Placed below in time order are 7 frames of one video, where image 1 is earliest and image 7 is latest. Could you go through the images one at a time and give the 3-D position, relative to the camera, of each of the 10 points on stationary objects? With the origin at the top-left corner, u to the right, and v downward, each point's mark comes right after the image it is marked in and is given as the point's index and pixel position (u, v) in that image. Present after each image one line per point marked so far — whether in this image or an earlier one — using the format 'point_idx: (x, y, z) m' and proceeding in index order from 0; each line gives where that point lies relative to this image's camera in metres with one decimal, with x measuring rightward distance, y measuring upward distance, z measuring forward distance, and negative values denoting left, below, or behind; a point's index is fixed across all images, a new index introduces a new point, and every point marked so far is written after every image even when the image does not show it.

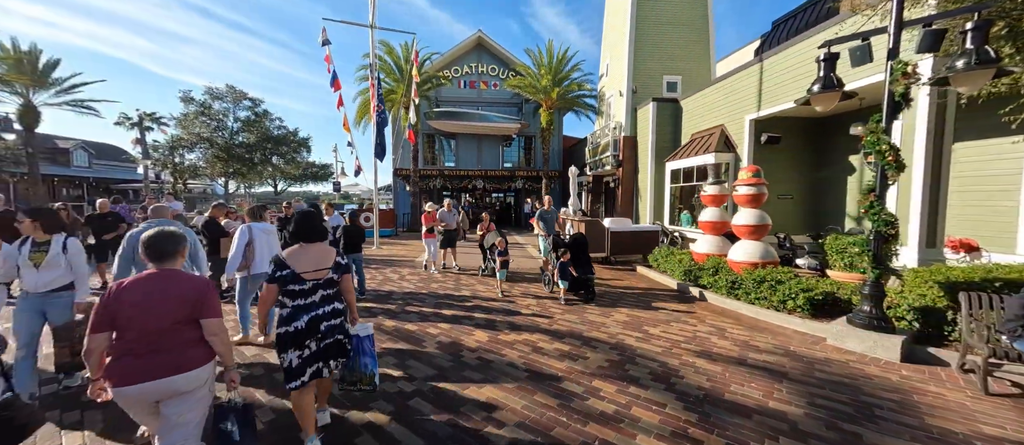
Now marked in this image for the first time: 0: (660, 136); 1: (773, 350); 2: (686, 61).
0: (+5.6, +3.2, +14.5) m
1: (+3.0, -1.5, +4.4) m
2: (+7.1, +6.7, +16.0) m
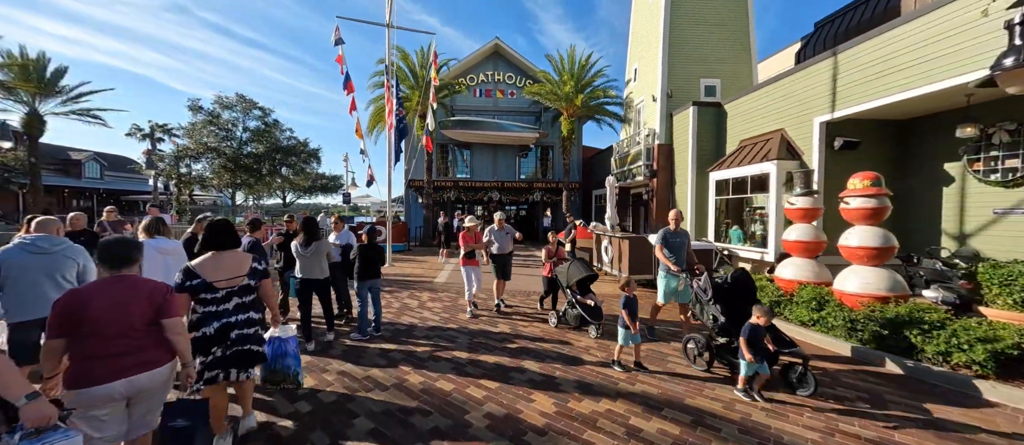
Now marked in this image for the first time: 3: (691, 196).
0: (+6.5, +2.7, +13.1) m
1: (+3.7, -1.7, +3.0) m
2: (+8.1, +6.1, +14.7) m
3: (+6.1, +0.9, +13.1) m
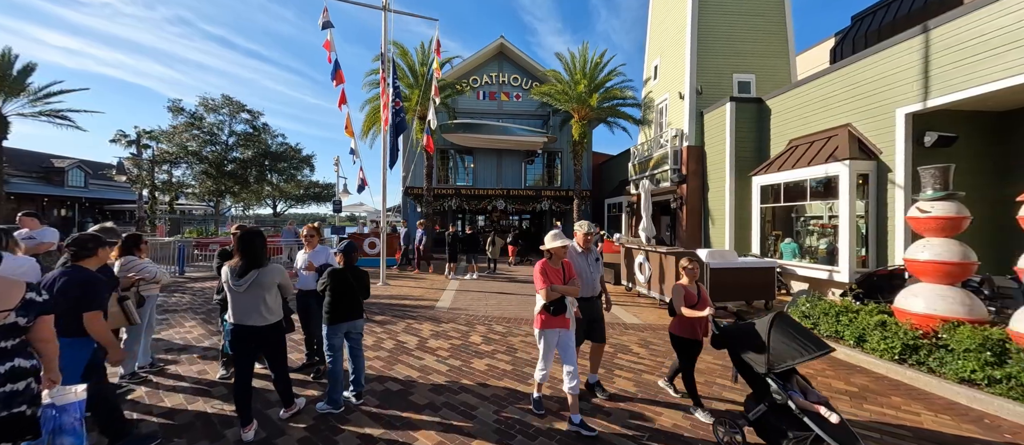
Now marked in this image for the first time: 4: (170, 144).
0: (+6.8, +2.3, +11.6) m
1: (+4.1, -1.8, +1.3) m
2: (+8.4, +5.7, +13.3) m
3: (+6.5, +0.6, +11.5) m
4: (-17.2, +4.0, +19.3) m
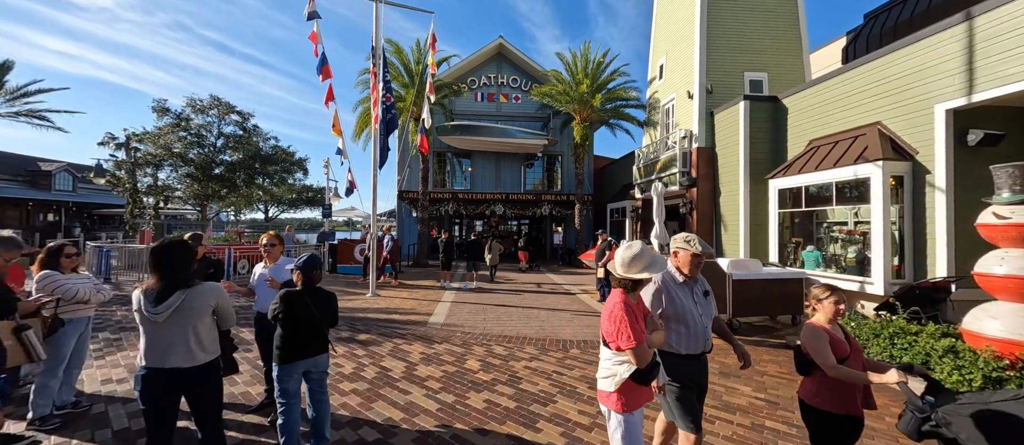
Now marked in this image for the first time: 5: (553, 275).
0: (+6.8, +2.1, +10.9) m
1: (+4.2, -1.8, +0.5) m
2: (+8.4, +5.5, +12.6) m
3: (+6.5, +0.4, +10.8) m
4: (-17.3, +3.7, +18.5) m
5: (+1.6, -2.1, +15.0) m
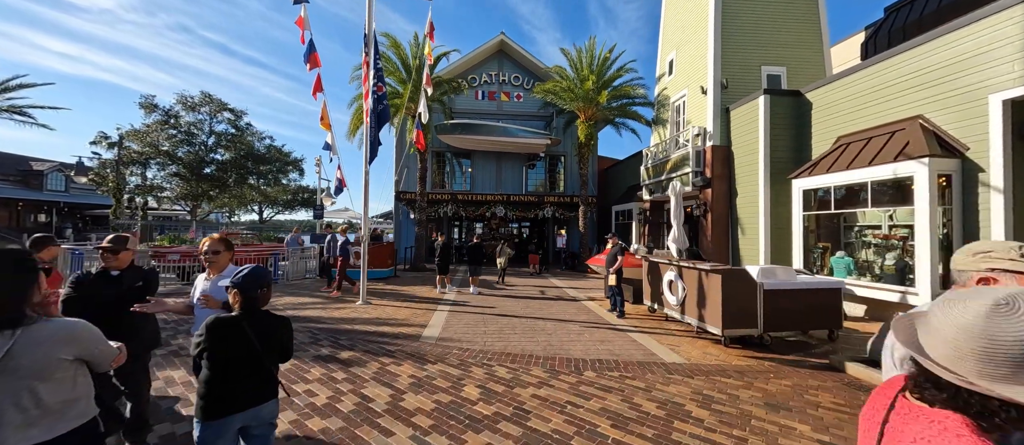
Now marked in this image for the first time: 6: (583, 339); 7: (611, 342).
0: (+6.9, +2.1, +10.1) m
1: (+4.2, -1.8, -0.3) m
2: (+8.5, +5.4, +11.9) m
3: (+6.6, +0.3, +10.0) m
4: (-17.2, +3.7, +17.8) m
5: (+1.7, -2.2, +14.2) m
6: (+1.2, -1.9, +6.3) m
7: (+1.6, -1.9, +6.1) m
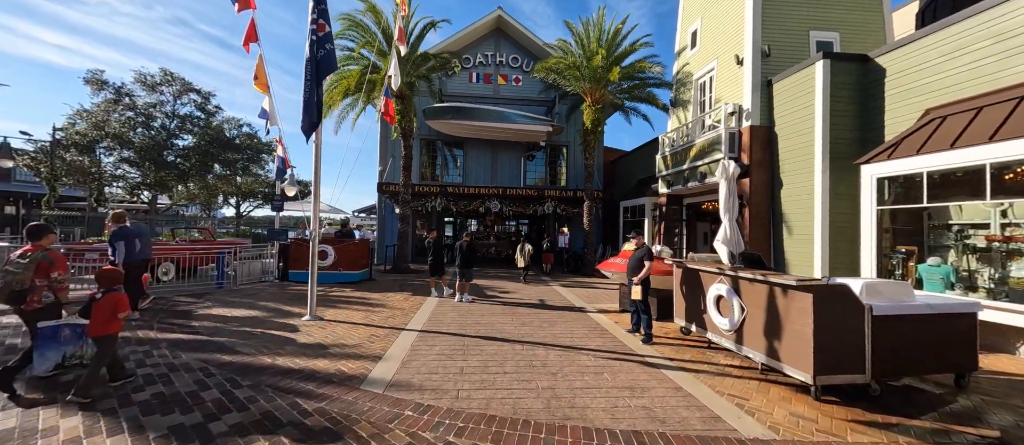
0: (+6.8, +2.1, +8.1) m
1: (+4.1, -1.8, -2.3) m
2: (+8.4, +5.5, +9.9) m
3: (+6.4, +0.4, +8.0) m
4: (-17.3, +4.0, +15.7) m
5: (+1.5, -2.0, +12.2) m
6: (+1.0, -1.8, +4.3) m
7: (+1.4, -1.8, +4.1) m
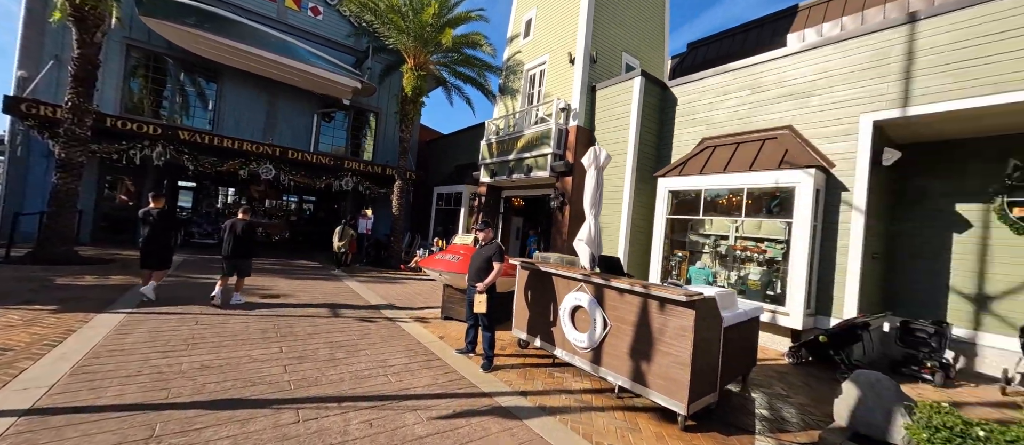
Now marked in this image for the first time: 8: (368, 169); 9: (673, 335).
0: (+3.1, +2.0, +8.6) m
1: (+5.5, -2.2, -1.7) m
2: (+3.9, +5.4, +10.9) m
3: (+2.7, +0.3, +8.4) m
4: (-21.4, +6.0, +3.3) m
5: (-3.9, -1.5, +9.6) m
6: (-0.4, -1.7, +2.4) m
7: (+0.1, -1.7, +2.5) m
8: (-5.2, +1.9, +14.2) m
9: (+1.5, -1.0, +3.5) m
